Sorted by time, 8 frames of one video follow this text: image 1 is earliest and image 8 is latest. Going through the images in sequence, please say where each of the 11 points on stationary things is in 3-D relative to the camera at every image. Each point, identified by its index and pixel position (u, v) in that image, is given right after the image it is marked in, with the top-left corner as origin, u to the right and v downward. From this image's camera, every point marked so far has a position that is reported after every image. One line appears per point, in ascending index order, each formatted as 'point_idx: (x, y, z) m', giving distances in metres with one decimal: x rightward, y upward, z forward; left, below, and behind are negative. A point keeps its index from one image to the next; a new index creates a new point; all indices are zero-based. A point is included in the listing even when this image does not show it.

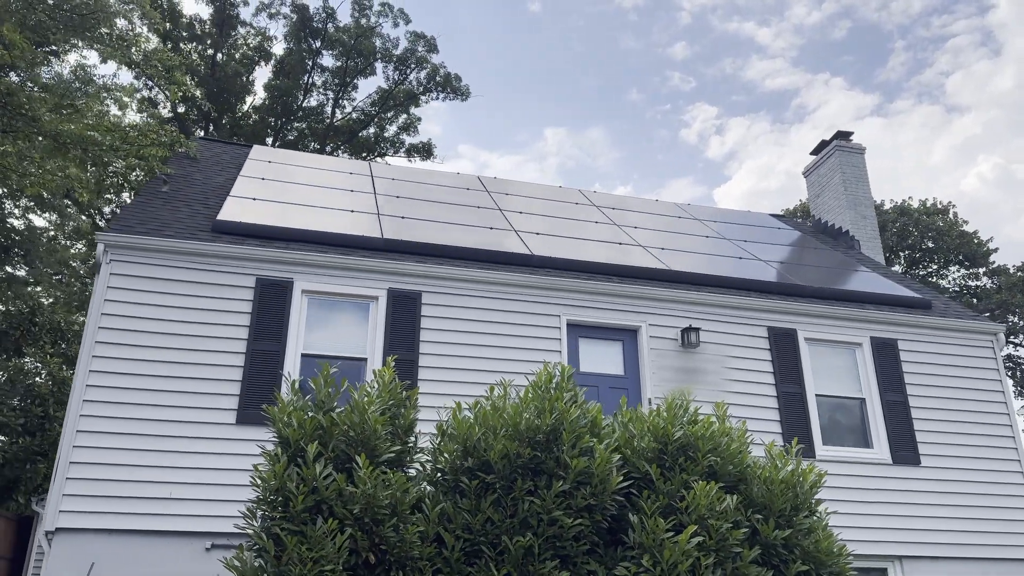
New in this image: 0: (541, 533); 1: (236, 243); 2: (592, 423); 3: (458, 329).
0: (+0.2, -1.5, +4.9) m
1: (-2.6, +0.4, +7.4) m
2: (+0.6, -0.9, +5.4) m
3: (-0.5, -0.4, +7.7) m
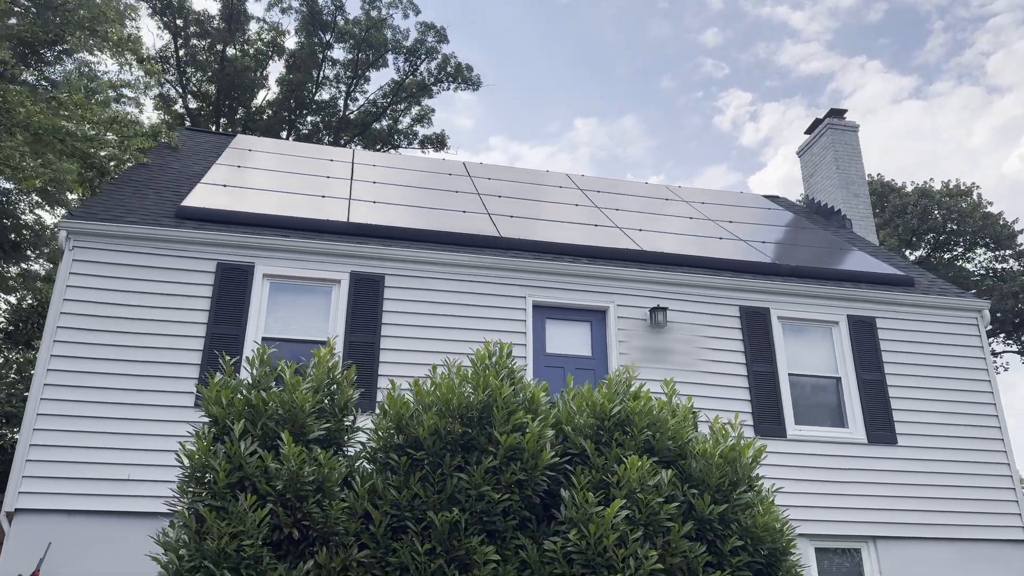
0: (-0.3, -1.4, +4.9) m
1: (-3.0, +0.6, +7.5) m
2: (+0.1, -0.8, +5.4) m
3: (-0.9, -0.2, +7.7) m
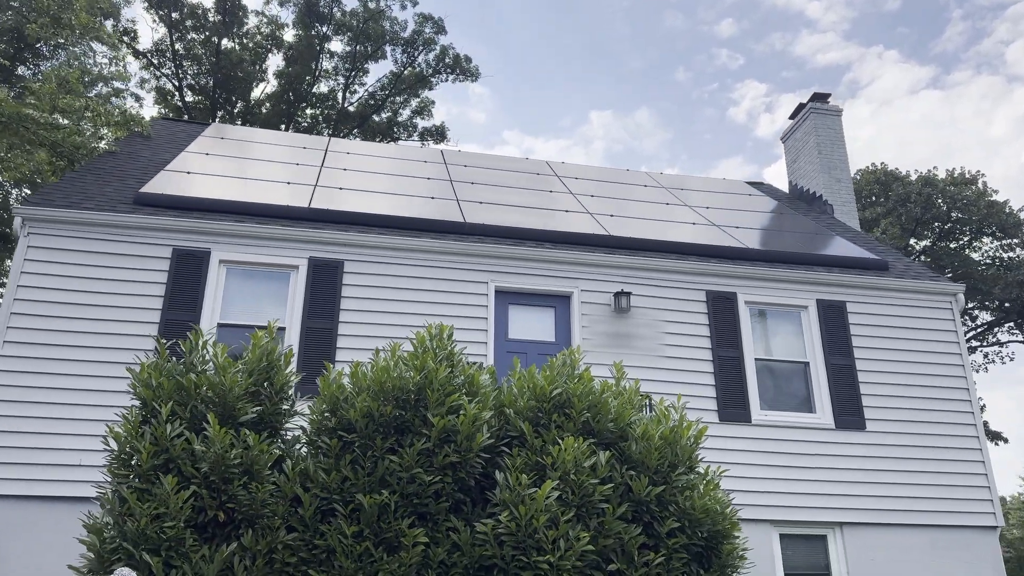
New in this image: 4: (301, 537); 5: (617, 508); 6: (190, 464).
0: (-0.7, -1.2, +4.8) m
1: (-3.4, +0.7, +7.4) m
2: (-0.3, -0.6, +5.3) m
3: (-1.3, -0.1, +7.7) m
4: (-1.2, -1.5, +4.7) m
5: (+0.7, -1.4, +5.0) m
6: (-1.9, -1.0, +4.7) m
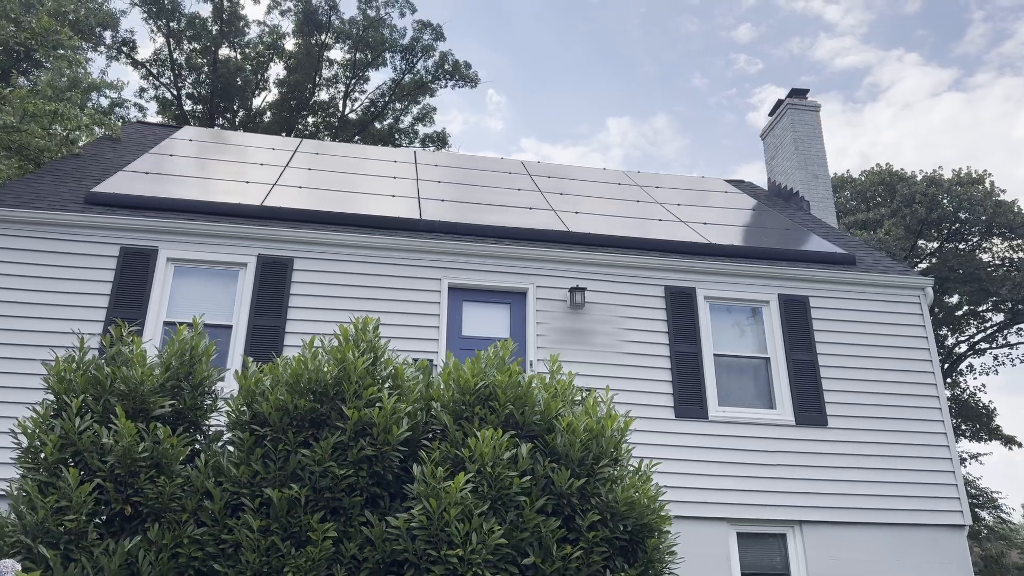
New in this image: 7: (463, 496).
0: (-1.2, -1.2, +4.7) m
1: (-3.8, +0.7, +7.4) m
2: (-0.8, -0.6, +5.3) m
3: (-1.7, -0.1, +7.6) m
4: (-1.8, -1.4, +4.6) m
5: (+0.1, -1.3, +4.9) m
6: (-2.4, -1.0, +4.6) m
7: (-0.3, -1.2, +4.7) m
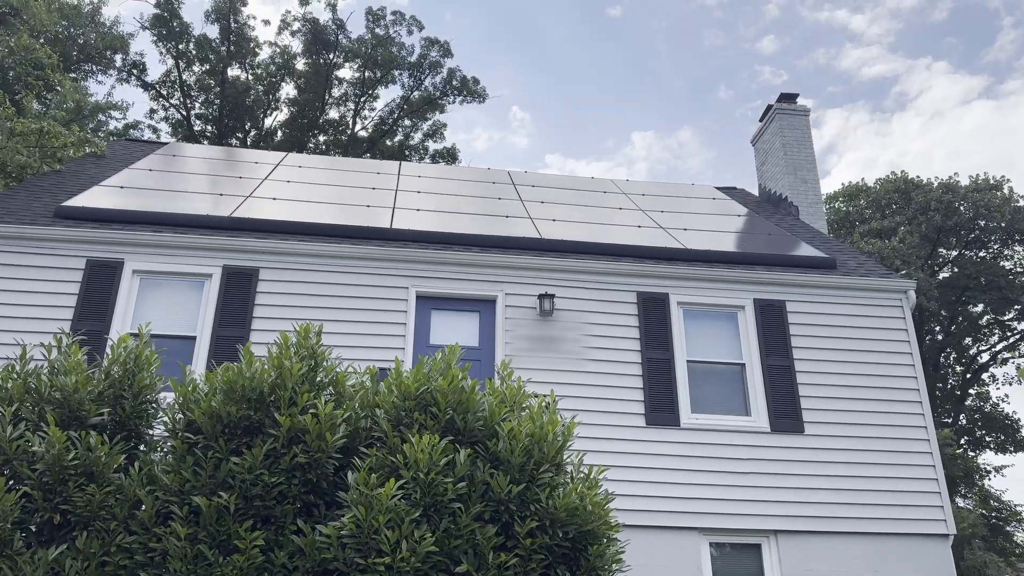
0: (-1.6, -1.2, +4.7) m
1: (-4.2, +0.6, +7.5) m
2: (-1.2, -0.6, +5.2) m
3: (-2.1, -0.2, +7.6) m
4: (-2.2, -1.5, +4.6) m
5: (-0.2, -1.3, +4.8) m
6: (-2.8, -1.0, +4.6) m
7: (-0.7, -1.3, +4.6) m
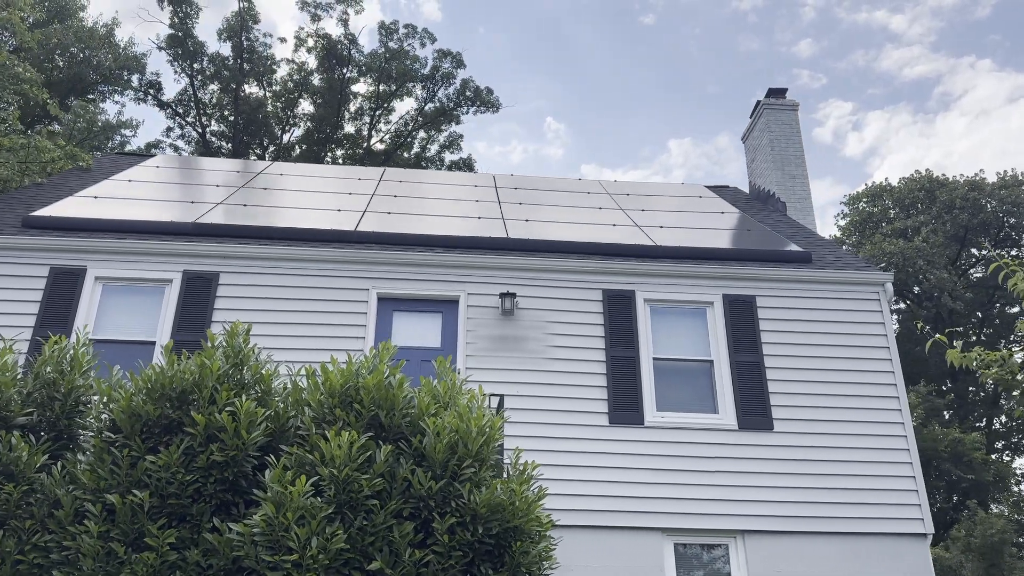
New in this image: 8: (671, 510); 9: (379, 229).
0: (-2.1, -1.2, +4.7) m
1: (-4.6, +0.5, +7.6) m
2: (-1.7, -0.6, +5.2) m
3: (-2.5, -0.2, +7.6) m
4: (-2.7, -1.4, +4.6) m
5: (-0.7, -1.3, +4.7) m
6: (-3.3, -1.0, +4.6) m
7: (-1.2, -1.2, +4.5) m
8: (+1.5, -2.0, +7.2) m
9: (-1.4, +0.6, +8.3) m
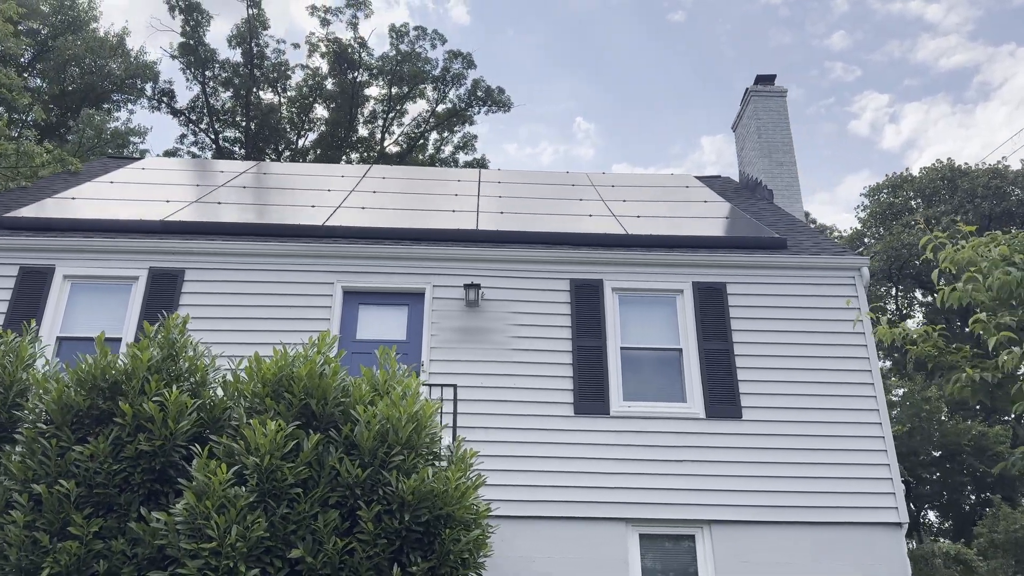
0: (-2.5, -1.1, +4.7) m
1: (-4.9, +0.5, +7.7) m
2: (-2.1, -0.5, +5.2) m
3: (-2.8, -0.1, +7.6) m
4: (-3.1, -1.4, +4.6) m
5: (-1.2, -1.2, +4.7) m
6: (-3.8, -1.0, +4.7) m
7: (-1.6, -1.1, +4.5) m
8: (+1.1, -1.9, +7.1) m
9: (-1.7, +0.7, +8.3) m
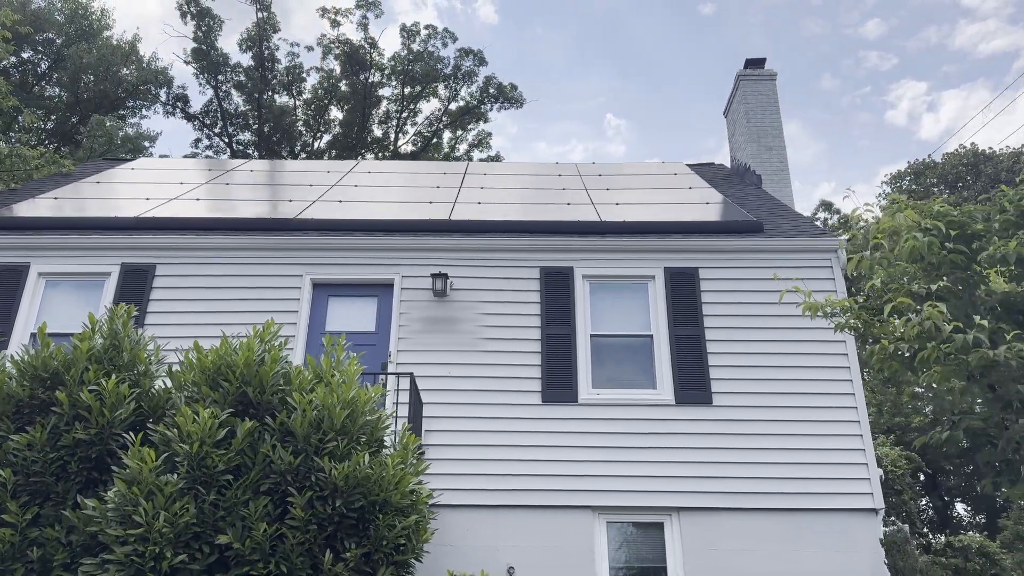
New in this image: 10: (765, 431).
0: (-2.9, -1.1, +4.7) m
1: (-5.3, +0.5, +7.9) m
2: (-2.5, -0.5, +5.2) m
3: (-3.1, -0.1, +7.7) m
4: (-3.5, -1.4, +4.7) m
5: (-1.6, -1.1, +4.7) m
6: (-4.2, -1.0, +4.8) m
7: (-2.0, -1.1, +4.5) m
8: (+0.8, -1.8, +7.0) m
9: (-2.0, +0.8, +8.3) m
10: (+2.3, -1.3, +7.2) m
